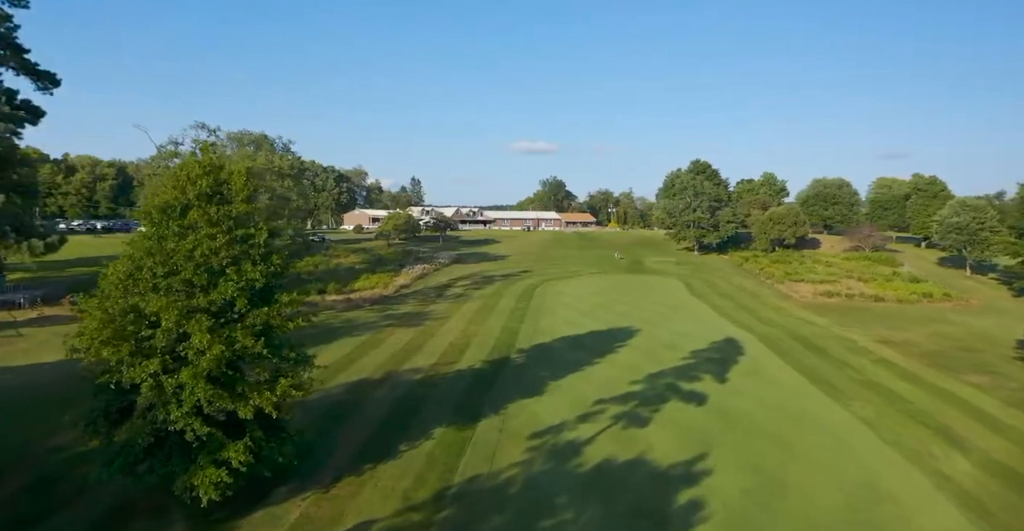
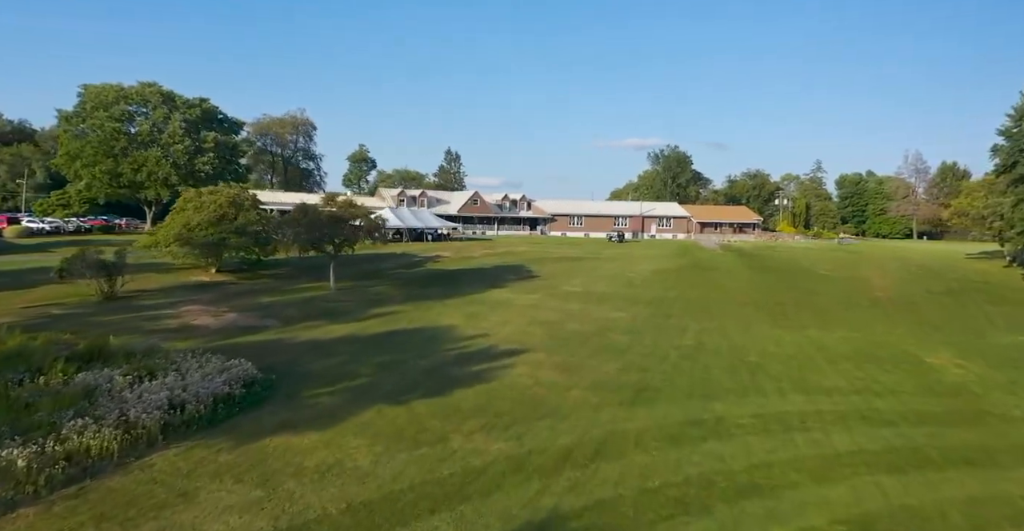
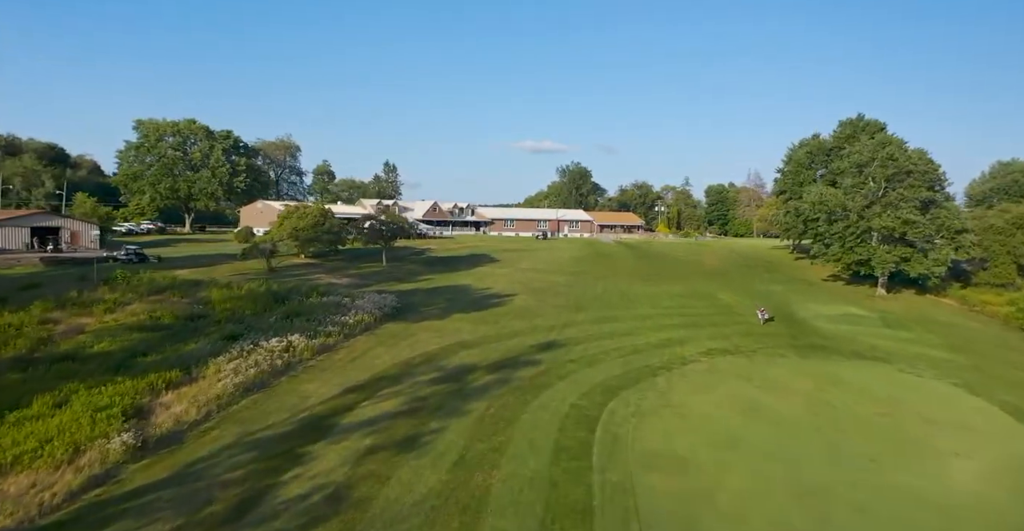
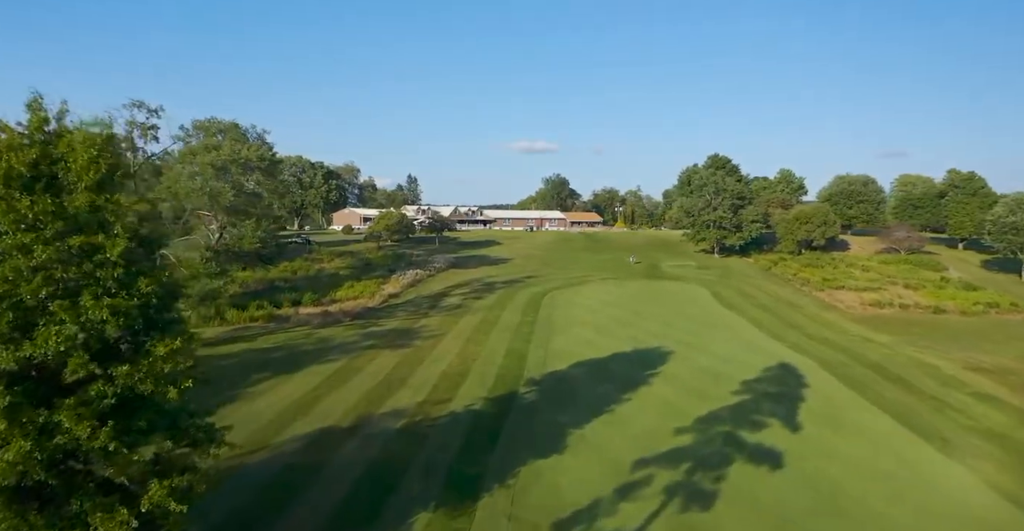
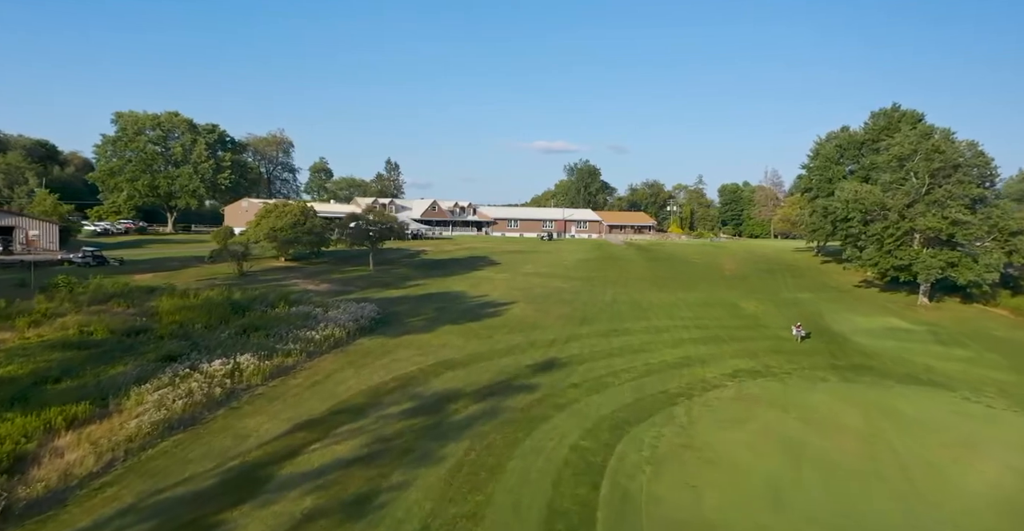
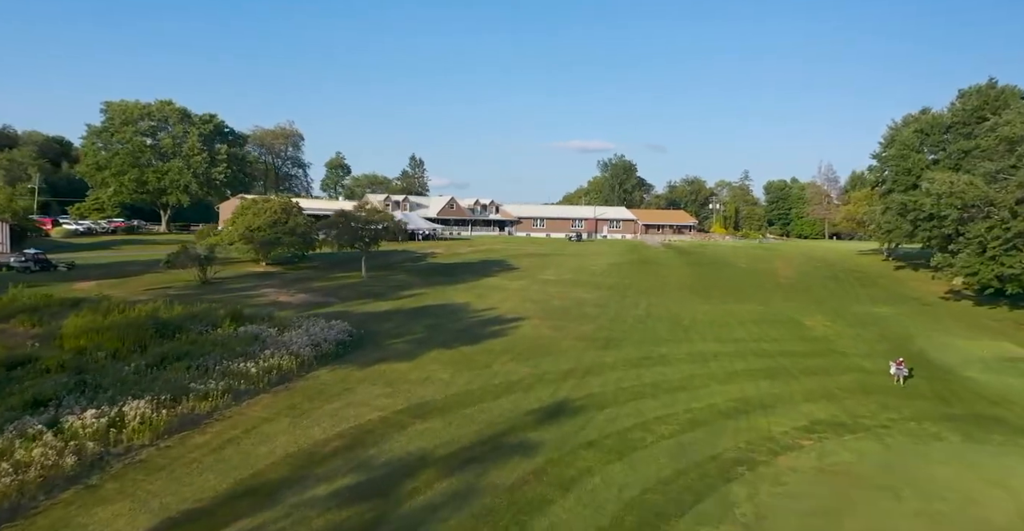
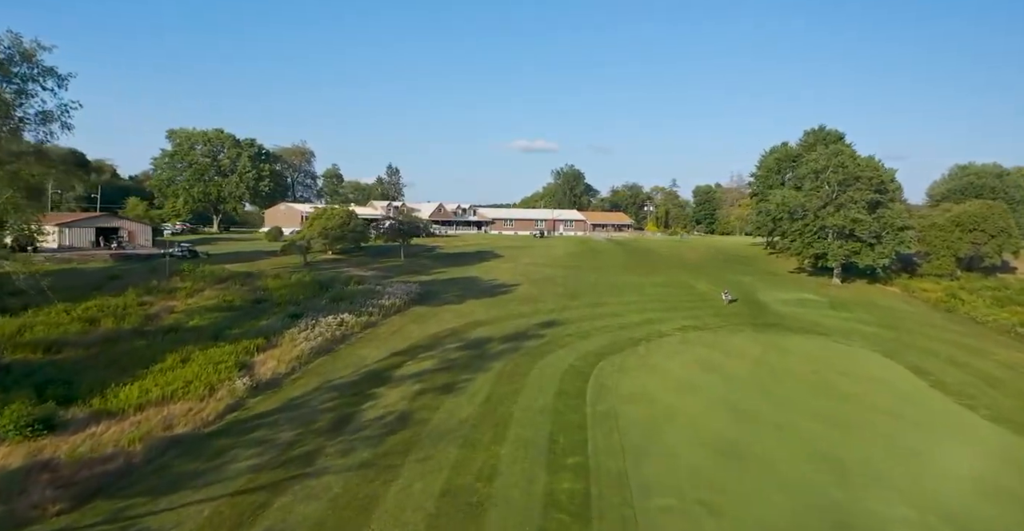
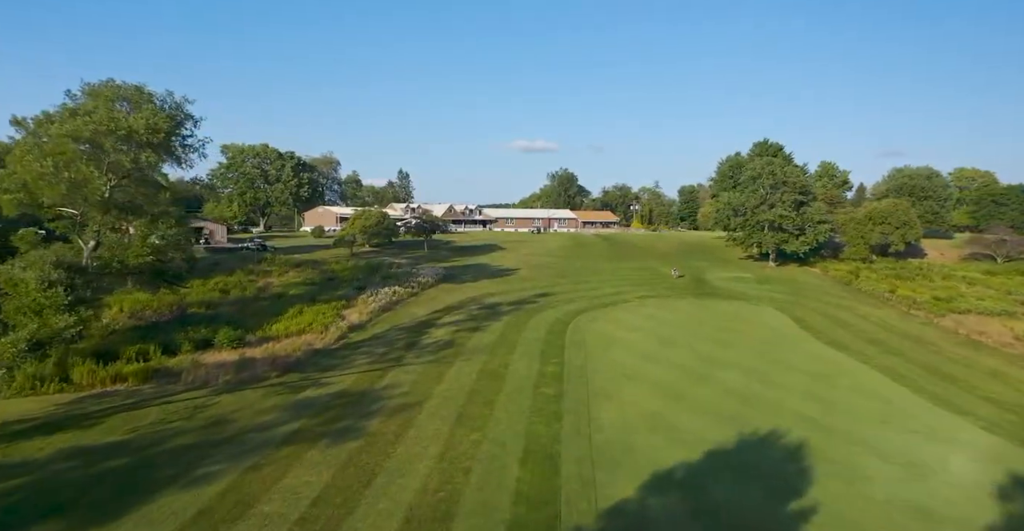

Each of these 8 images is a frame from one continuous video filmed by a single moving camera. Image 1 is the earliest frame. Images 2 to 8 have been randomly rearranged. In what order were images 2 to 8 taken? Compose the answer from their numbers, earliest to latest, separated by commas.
4, 8, 7, 3, 5, 6, 2
